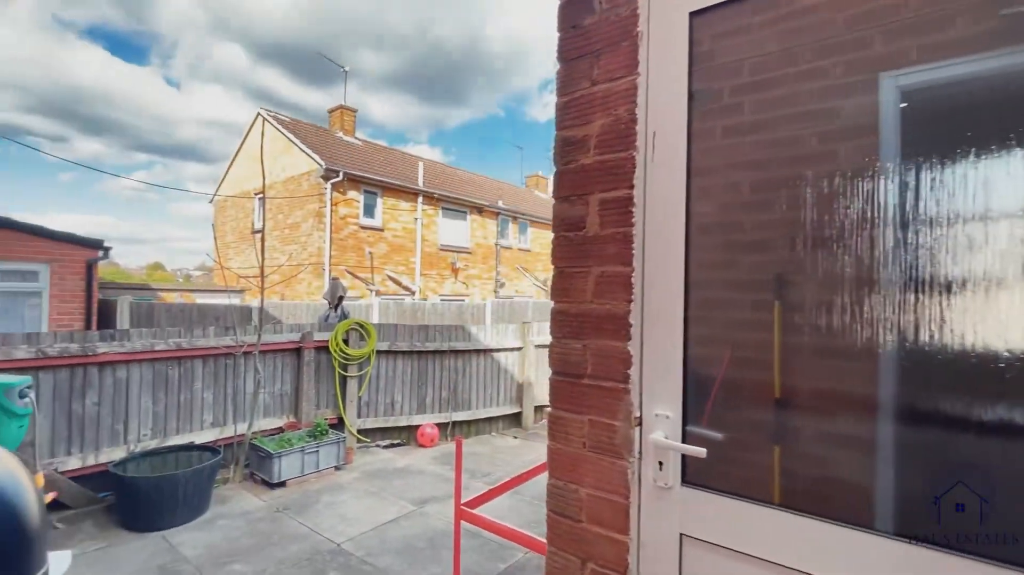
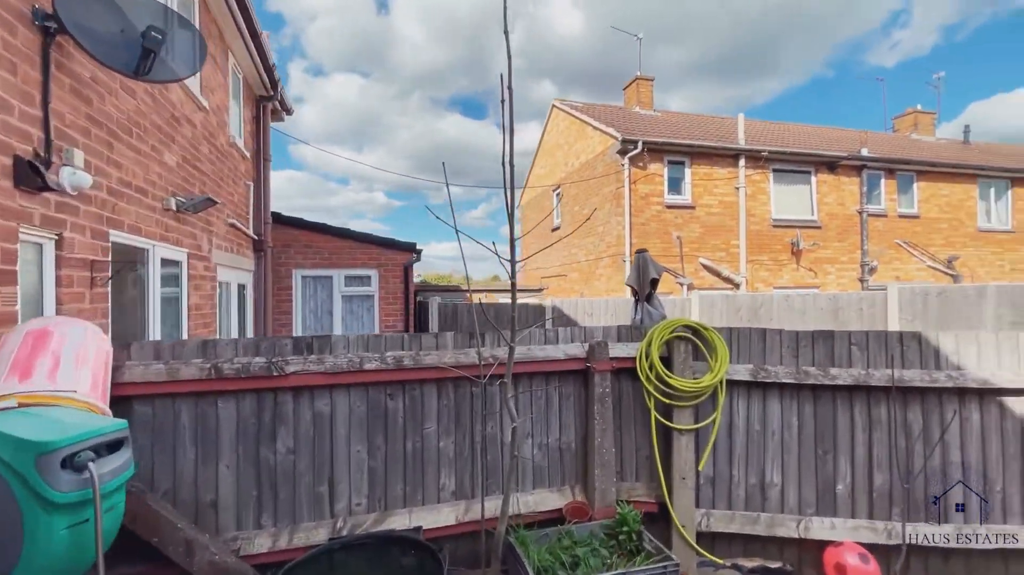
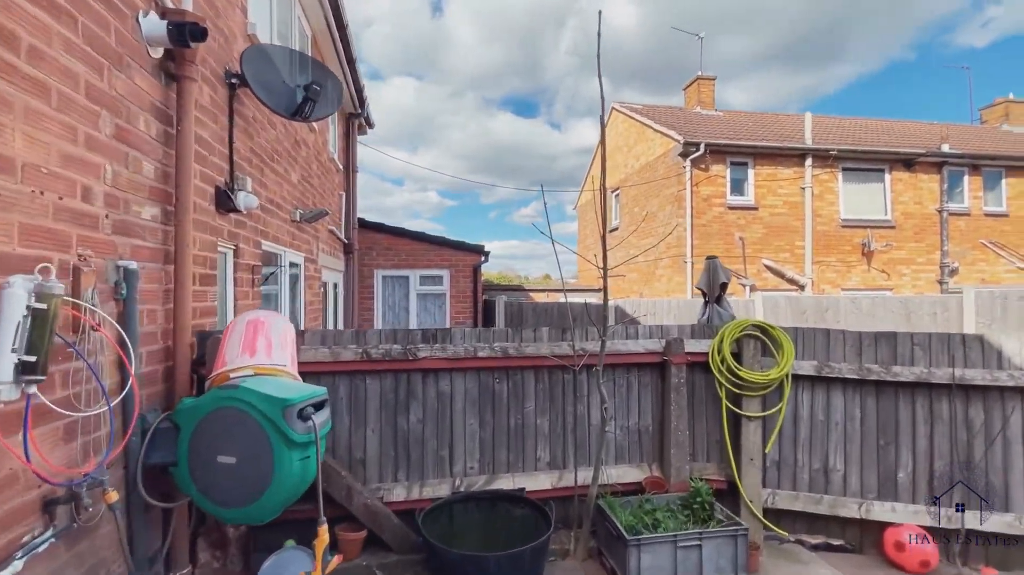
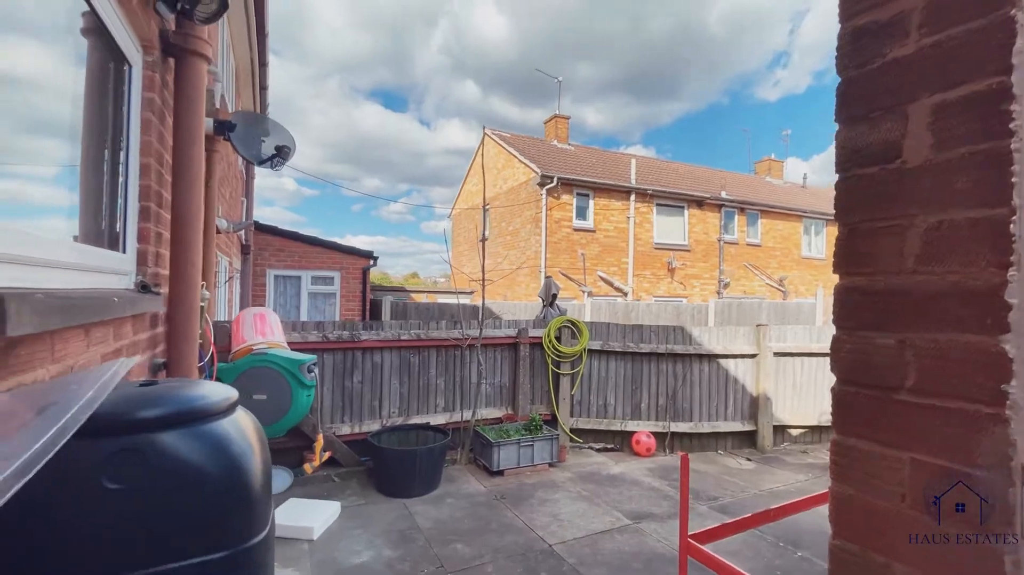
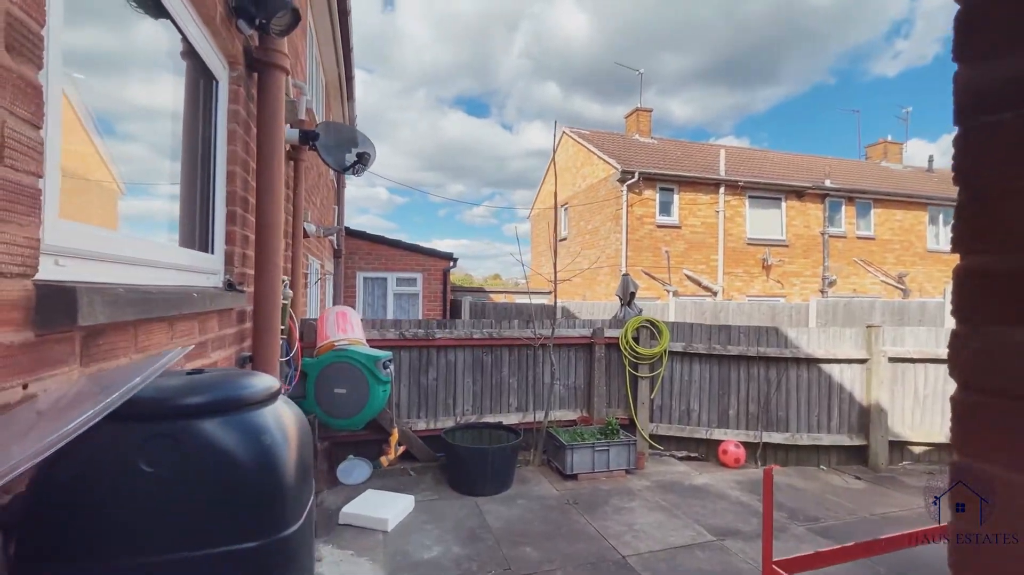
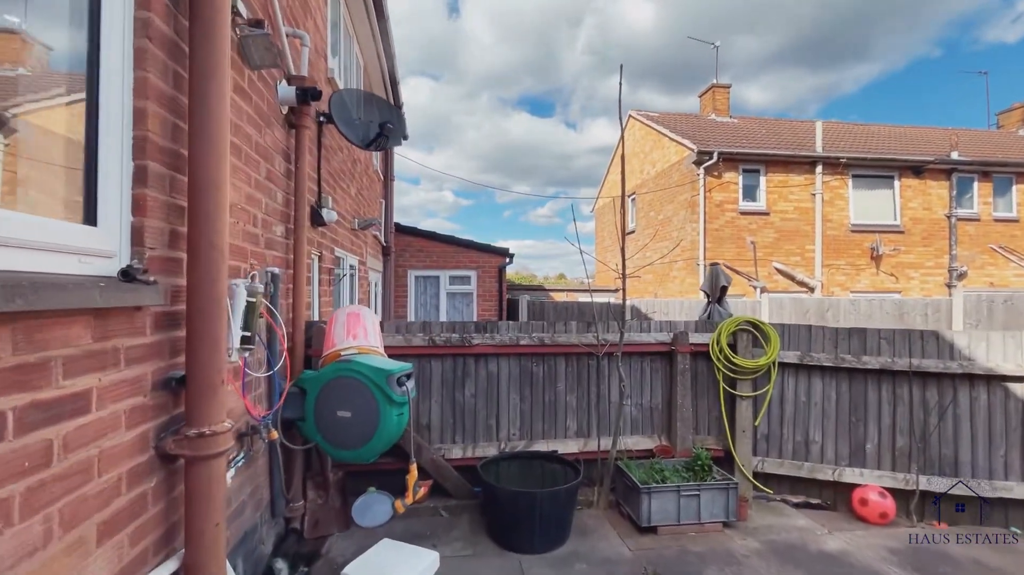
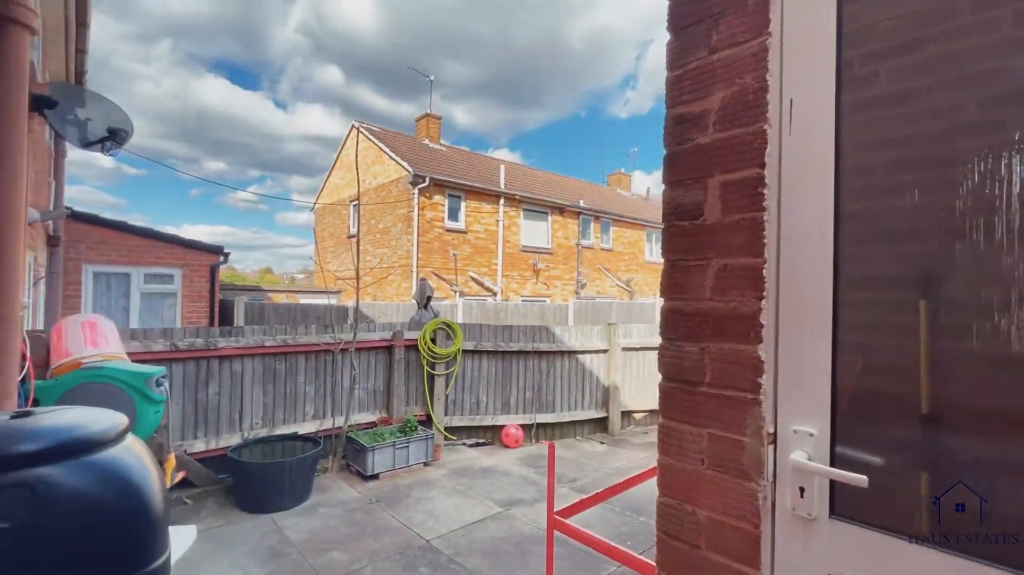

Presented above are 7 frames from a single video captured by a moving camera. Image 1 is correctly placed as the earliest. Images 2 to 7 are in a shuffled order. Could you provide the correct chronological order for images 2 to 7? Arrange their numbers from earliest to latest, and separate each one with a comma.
7, 4, 5, 6, 3, 2
